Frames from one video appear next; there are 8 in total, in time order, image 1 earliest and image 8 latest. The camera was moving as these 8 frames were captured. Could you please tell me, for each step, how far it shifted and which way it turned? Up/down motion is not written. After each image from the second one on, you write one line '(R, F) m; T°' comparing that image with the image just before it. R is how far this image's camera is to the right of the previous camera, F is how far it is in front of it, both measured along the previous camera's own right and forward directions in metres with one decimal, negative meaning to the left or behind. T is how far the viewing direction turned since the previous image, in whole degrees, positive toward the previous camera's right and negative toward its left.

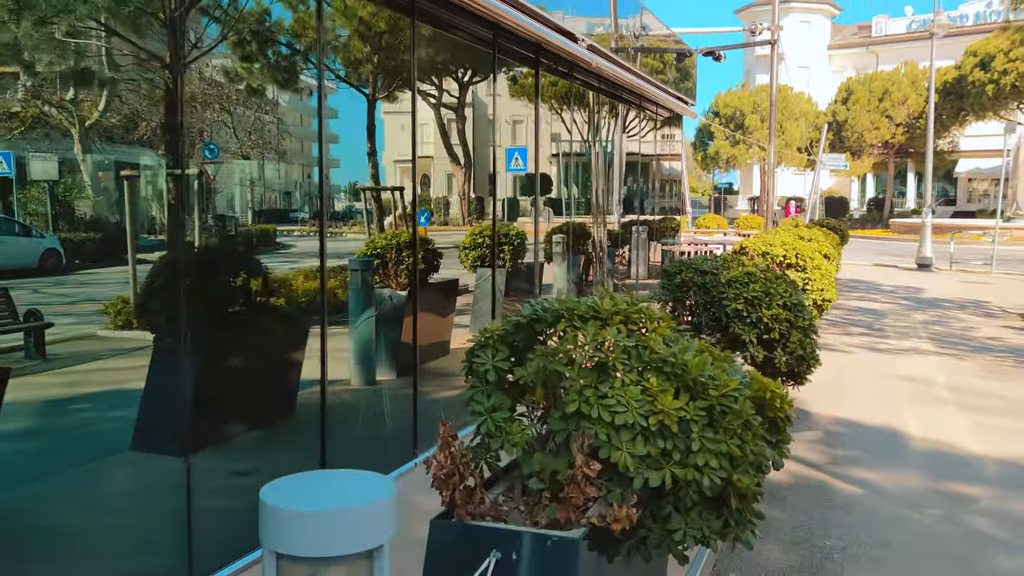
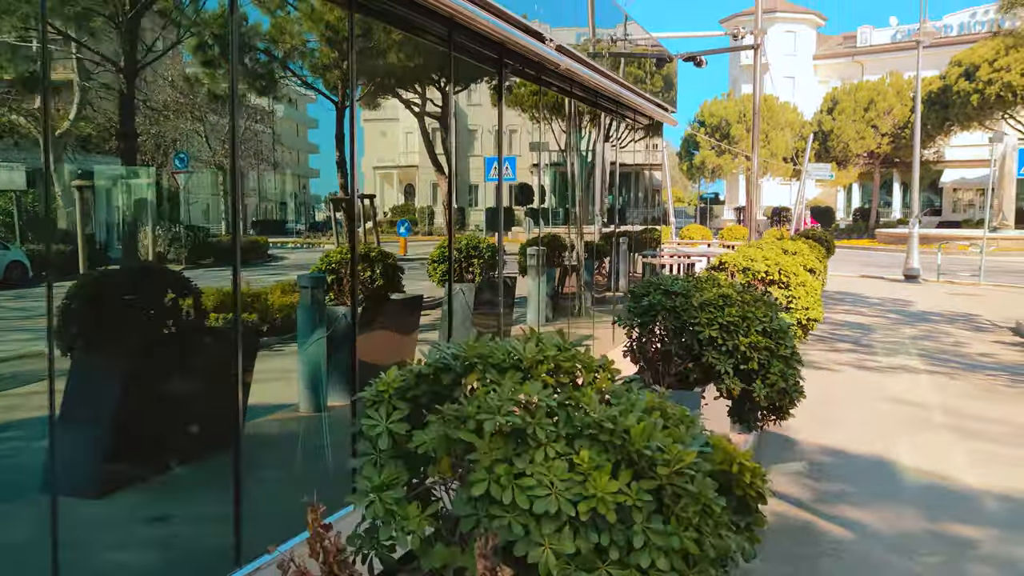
(+0.1, +0.3) m; +1°
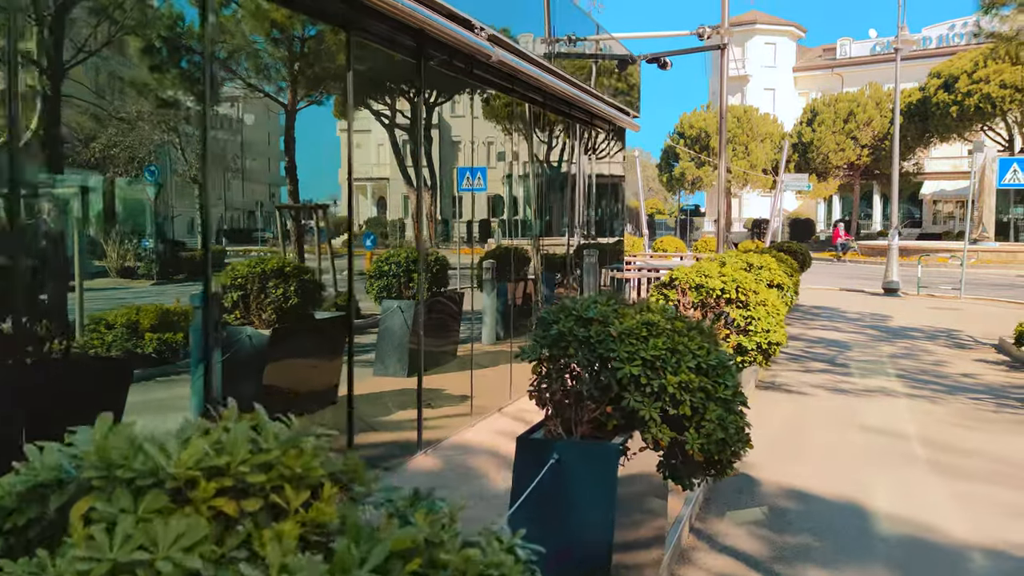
(+0.2, +0.4) m; +1°
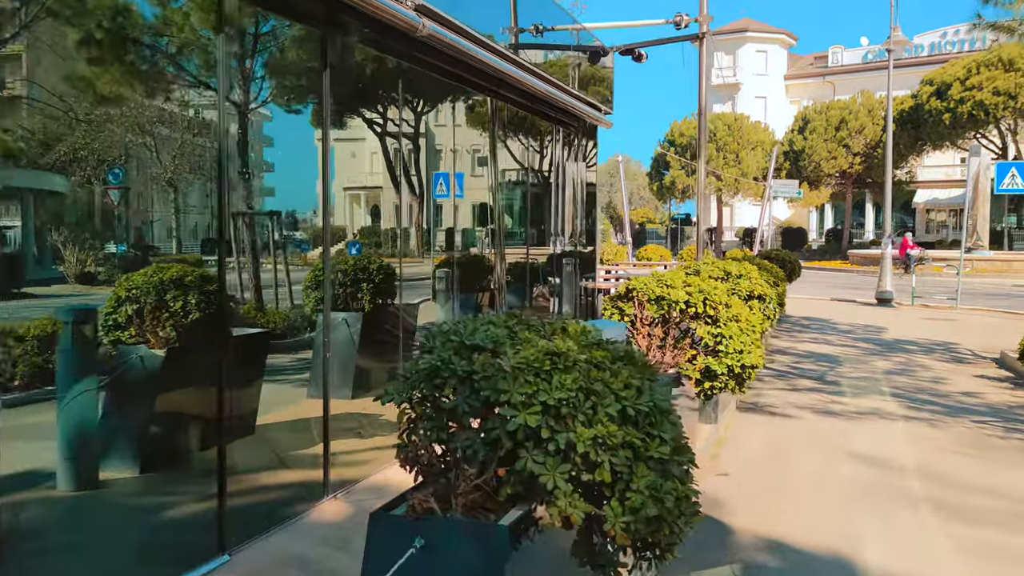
(+0.2, +0.5) m; 0°
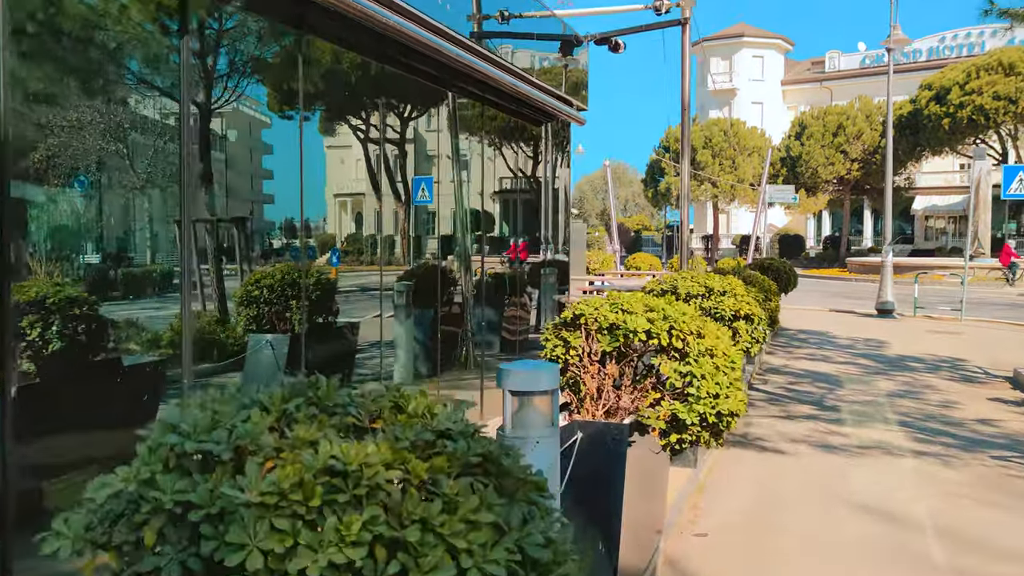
(+0.2, +0.5) m; 0°
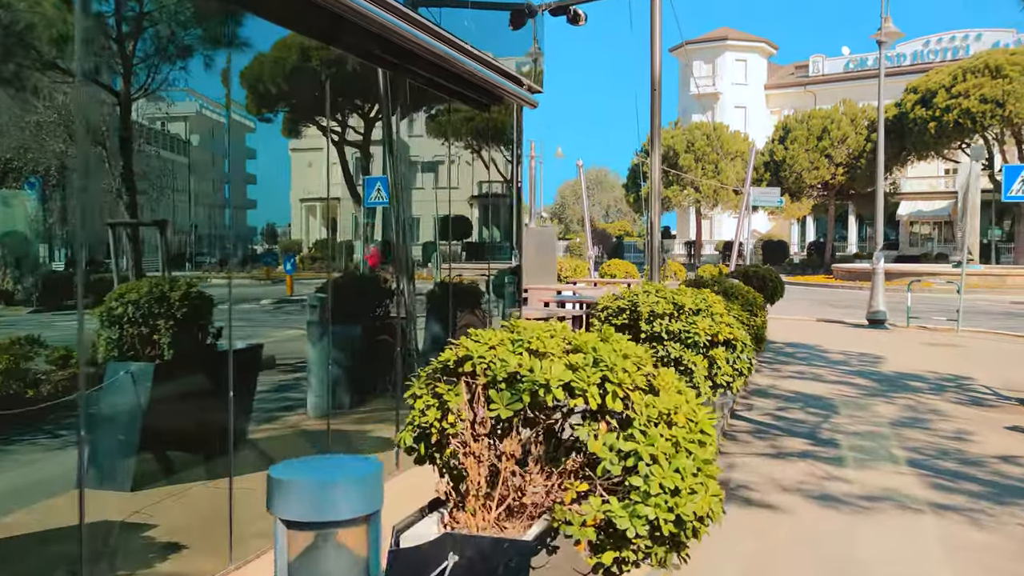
(+0.2, +0.7) m; +1°
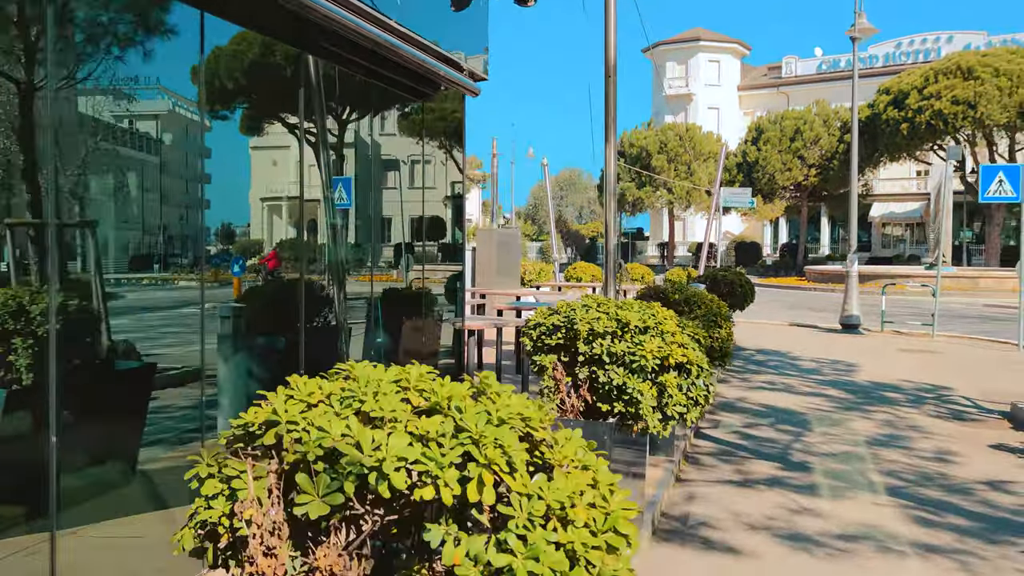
(+0.1, +0.4) m; +1°
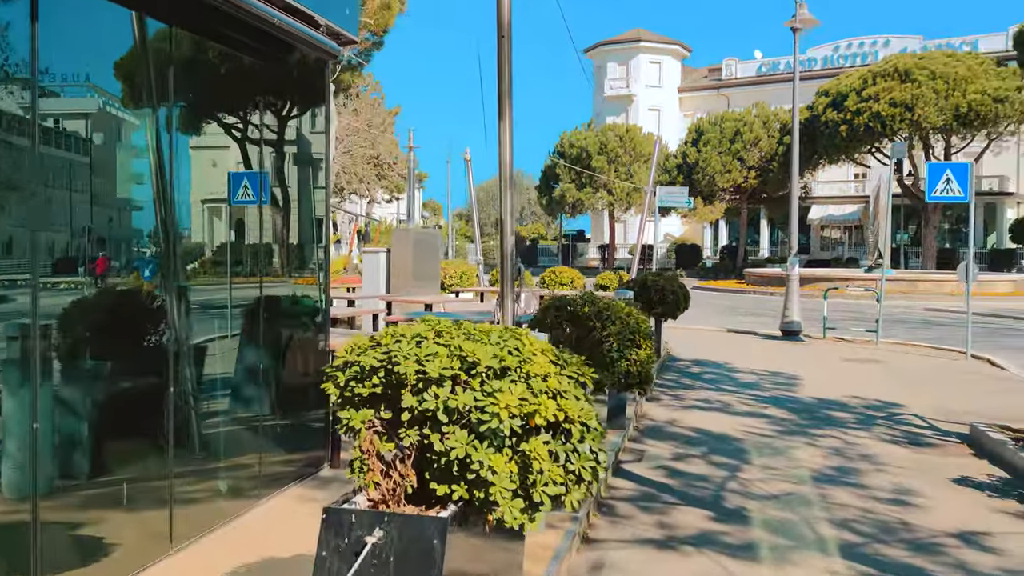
(+0.2, +0.7) m; +3°
